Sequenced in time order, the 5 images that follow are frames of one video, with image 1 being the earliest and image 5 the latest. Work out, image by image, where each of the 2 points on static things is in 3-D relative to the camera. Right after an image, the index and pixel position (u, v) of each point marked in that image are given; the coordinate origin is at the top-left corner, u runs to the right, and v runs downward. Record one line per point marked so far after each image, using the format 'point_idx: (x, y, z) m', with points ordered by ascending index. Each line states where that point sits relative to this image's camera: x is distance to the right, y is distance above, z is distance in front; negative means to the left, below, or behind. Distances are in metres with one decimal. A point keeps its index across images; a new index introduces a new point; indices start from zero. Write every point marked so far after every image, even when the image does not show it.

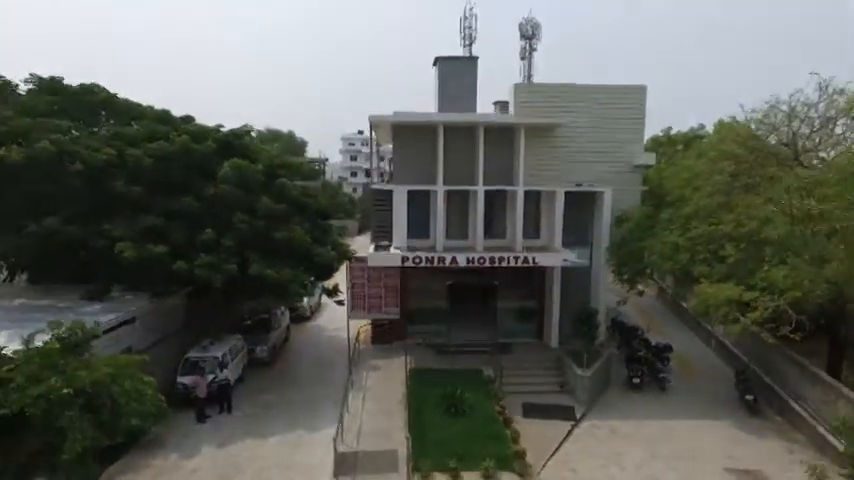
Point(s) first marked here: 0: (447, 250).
0: (+0.3, -0.2, +14.2) m
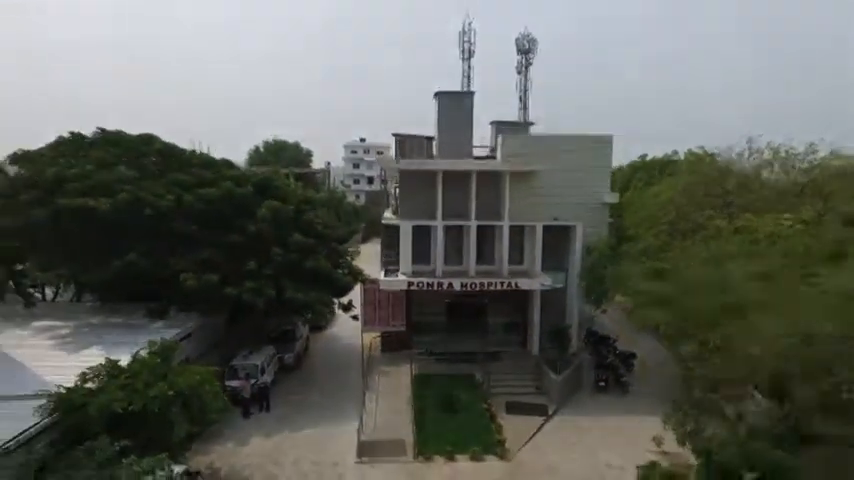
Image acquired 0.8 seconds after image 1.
0: (+0.4, -0.7, +17.0) m
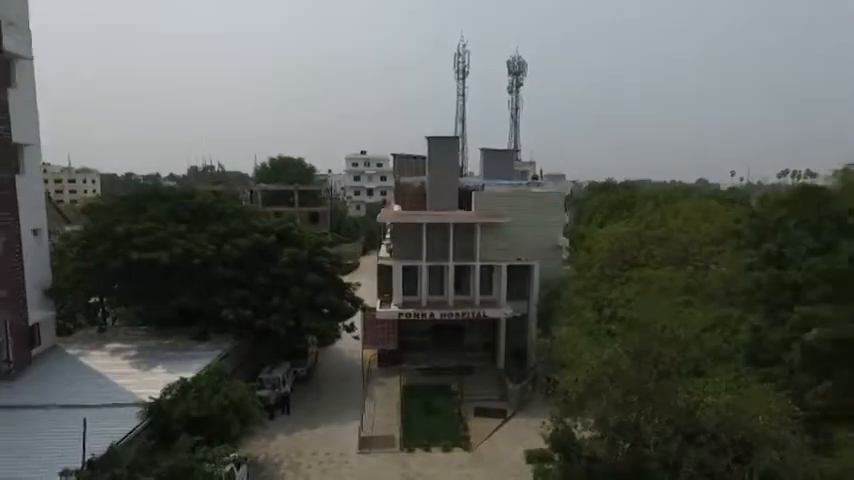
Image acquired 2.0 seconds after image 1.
0: (0.0, -1.7, +21.3) m
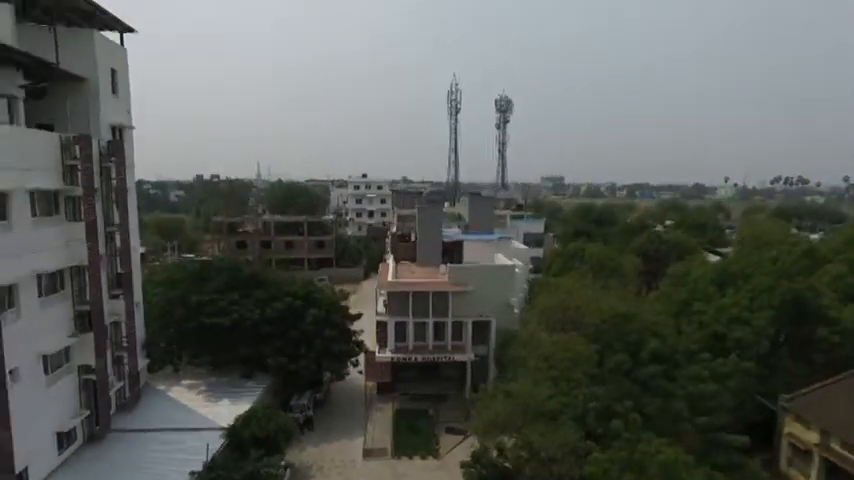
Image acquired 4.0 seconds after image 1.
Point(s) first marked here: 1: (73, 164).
0: (-0.5, -4.0, +28.9) m
1: (-8.7, +1.8, +19.6) m
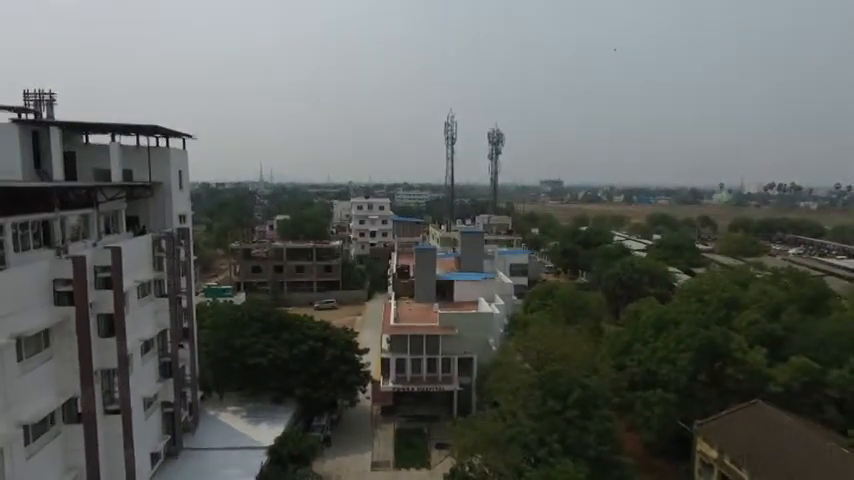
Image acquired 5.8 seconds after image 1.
0: (-0.7, -6.3, +35.9) m
1: (-8.9, -0.5, +26.7) m
